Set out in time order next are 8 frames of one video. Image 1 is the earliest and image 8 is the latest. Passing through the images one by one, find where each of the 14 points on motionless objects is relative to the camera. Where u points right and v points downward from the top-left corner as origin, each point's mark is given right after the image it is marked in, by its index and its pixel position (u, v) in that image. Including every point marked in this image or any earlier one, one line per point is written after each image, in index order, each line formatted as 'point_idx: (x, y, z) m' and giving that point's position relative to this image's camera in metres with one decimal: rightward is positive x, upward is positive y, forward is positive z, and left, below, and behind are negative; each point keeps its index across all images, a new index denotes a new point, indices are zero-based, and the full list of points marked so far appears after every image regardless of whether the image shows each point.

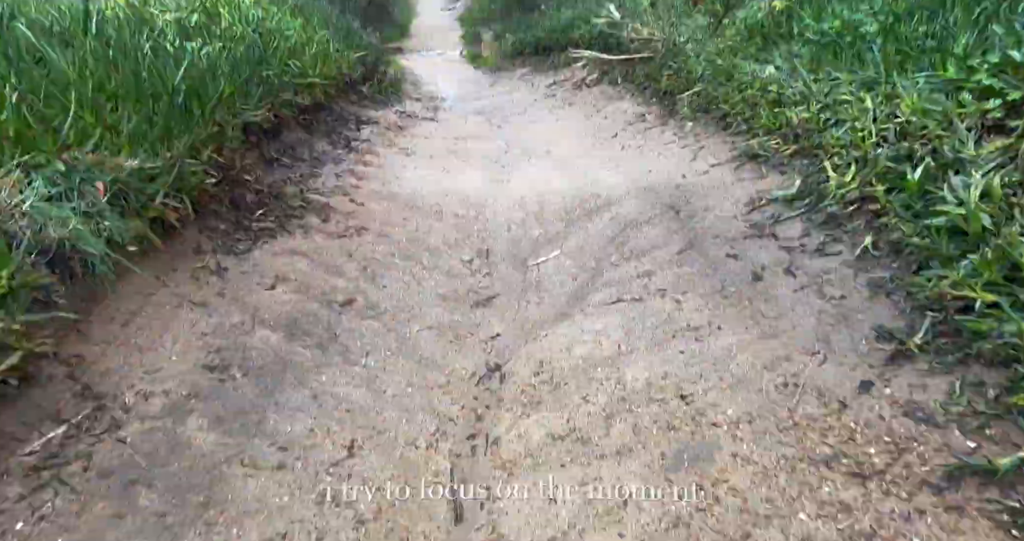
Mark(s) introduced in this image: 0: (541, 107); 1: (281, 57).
0: (+0.2, +1.3, +5.1) m
1: (-1.1, +1.0, +3.0) m
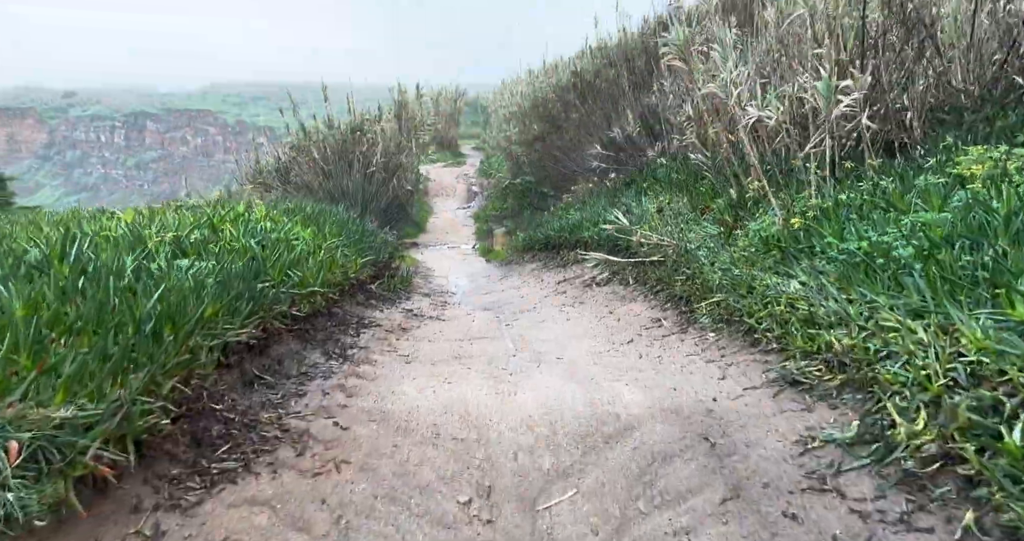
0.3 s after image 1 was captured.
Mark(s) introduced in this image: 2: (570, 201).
0: (+0.3, -0.3, +4.9) m
1: (-1.0, 0.0, +2.9) m
2: (+0.8, +1.0, +9.1) m
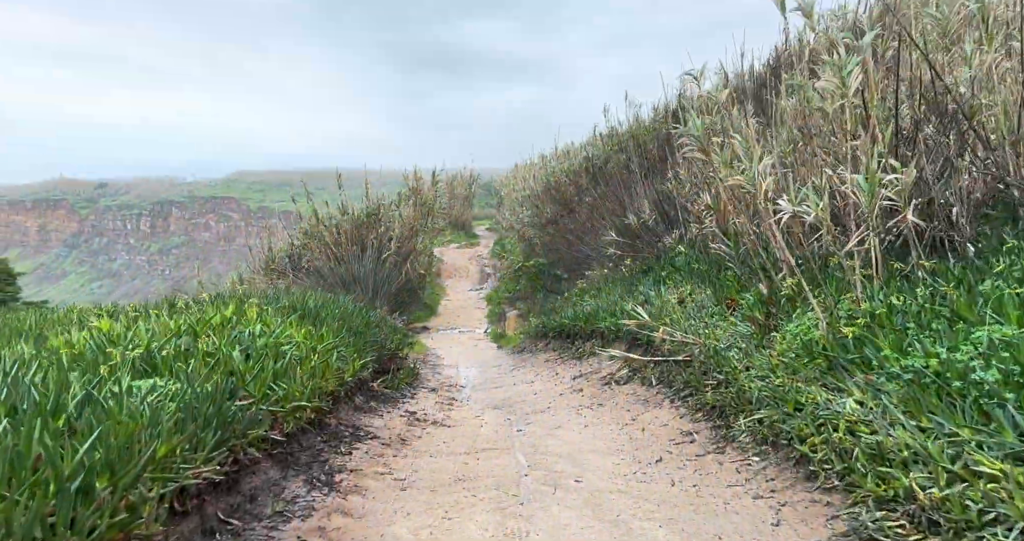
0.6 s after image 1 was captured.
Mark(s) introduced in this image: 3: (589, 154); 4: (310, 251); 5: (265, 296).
0: (+0.4, -0.9, +4.5) m
1: (-1.0, -0.4, +2.6) m
2: (+1.0, -0.2, +8.8) m
3: (+1.9, +2.8, +16.0) m
4: (-3.7, +0.4, +12.4) m
5: (-2.2, -0.2, +5.8) m
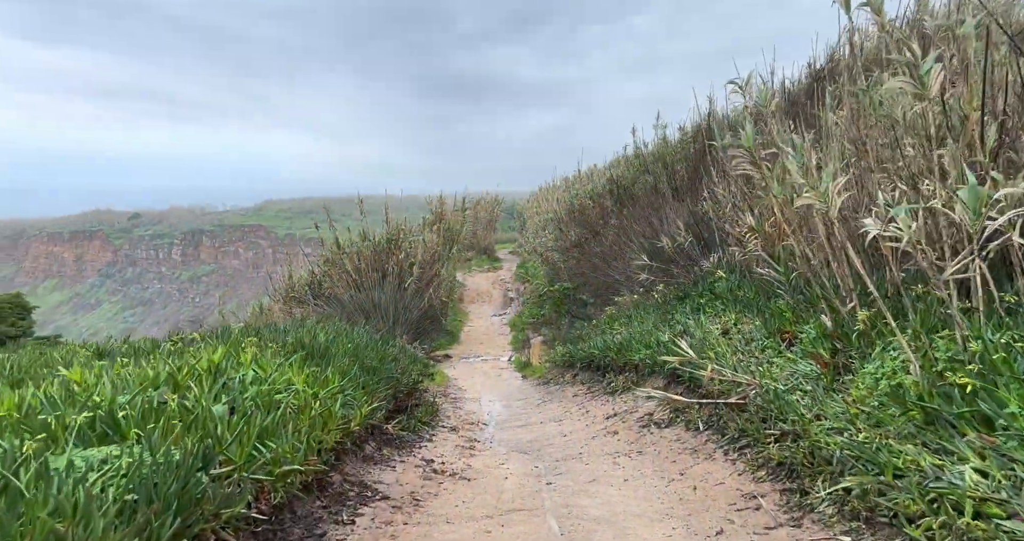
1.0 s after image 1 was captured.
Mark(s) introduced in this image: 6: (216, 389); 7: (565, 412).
0: (+0.5, -1.1, +4.1) m
1: (-0.9, -0.6, +2.2) m
2: (+1.3, -0.6, +8.4) m
3: (+2.4, +2.2, +15.6) m
4: (-3.3, -0.1, +12.1) m
5: (-1.9, -0.5, +5.4) m
6: (-1.1, -0.4, +2.5) m
7: (+0.5, -1.2, +5.8) m
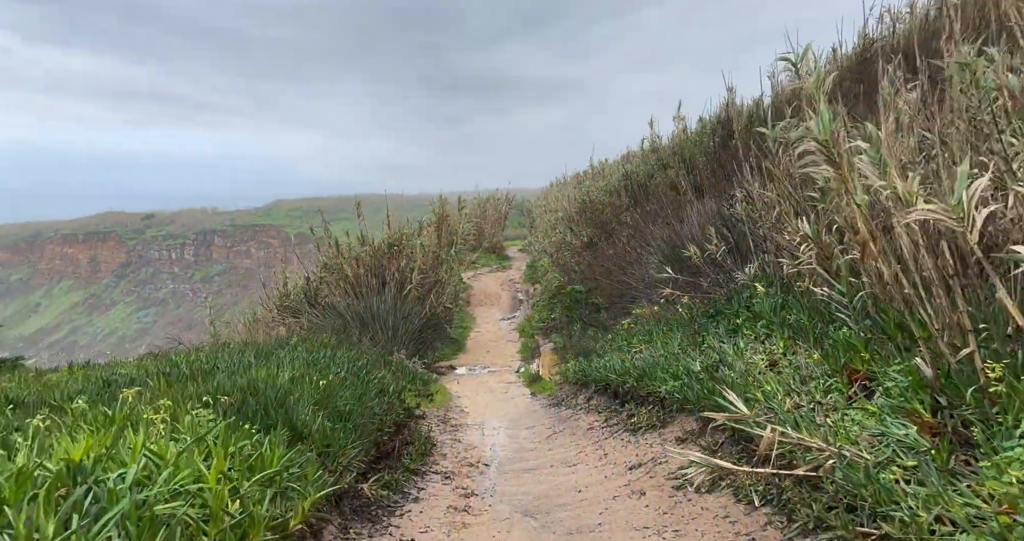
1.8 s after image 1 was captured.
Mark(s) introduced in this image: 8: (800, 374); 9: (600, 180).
0: (+0.6, -1.3, +3.2) m
1: (-0.9, -0.7, +1.4) m
2: (+1.4, -0.6, +7.5) m
3: (+2.6, +2.2, +14.7) m
4: (-3.2, -0.3, +11.3) m
5: (-1.9, -0.6, +4.6) m
6: (-1.1, -0.6, +1.7) m
7: (+0.5, -1.4, +5.0) m
8: (+1.6, -0.6, +3.8) m
9: (+2.3, +2.4, +17.6) m
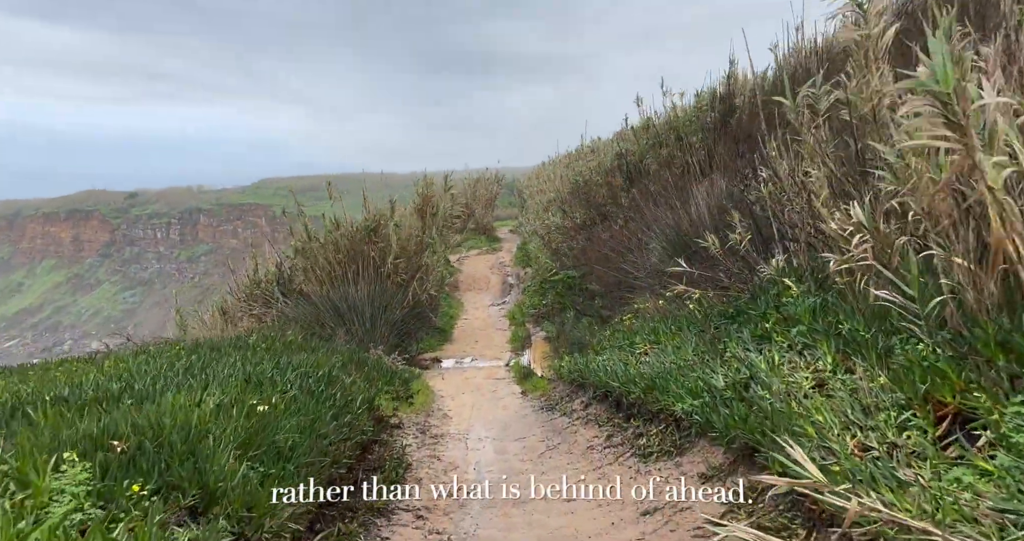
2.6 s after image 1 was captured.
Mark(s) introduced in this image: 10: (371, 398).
0: (+0.5, -1.3, +2.4) m
1: (-0.9, -0.8, +0.6) m
2: (+1.2, -0.5, +6.7) m
3: (+2.3, +2.5, +13.8) m
4: (-3.4, 0.0, +10.4) m
5: (-2.0, -0.6, +3.8) m
6: (-1.2, -0.7, +0.9) m
7: (+0.4, -1.3, +4.2) m
8: (+1.6, -0.6, +3.0) m
9: (+2.0, +2.8, +16.7) m
10: (-1.3, -1.1, +6.1) m
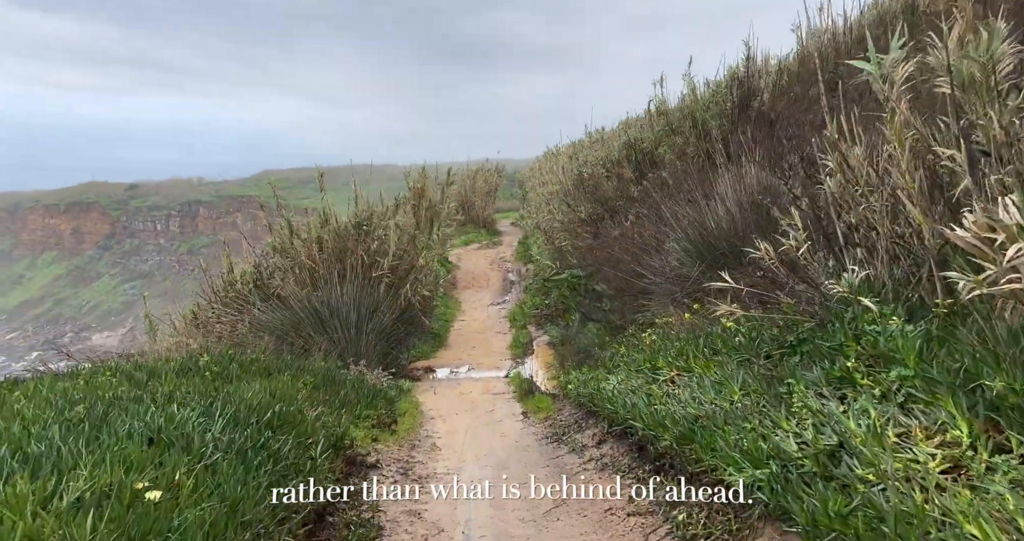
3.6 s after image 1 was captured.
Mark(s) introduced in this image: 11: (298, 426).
0: (+0.5, -1.4, +1.4) m
1: (-0.9, -0.9, -0.4) m
2: (+1.2, -0.6, +5.7) m
3: (+2.3, +2.5, +12.8) m
4: (-3.4, -0.1, +9.4) m
5: (-2.0, -0.7, +2.8) m
6: (-1.2, -0.8, -0.1) m
7: (+0.4, -1.4, +3.2) m
8: (+1.5, -0.7, +2.0) m
9: (+2.0, +2.9, +15.6) m
10: (-1.3, -1.2, +5.1) m
11: (-1.4, -1.0, +4.2) m
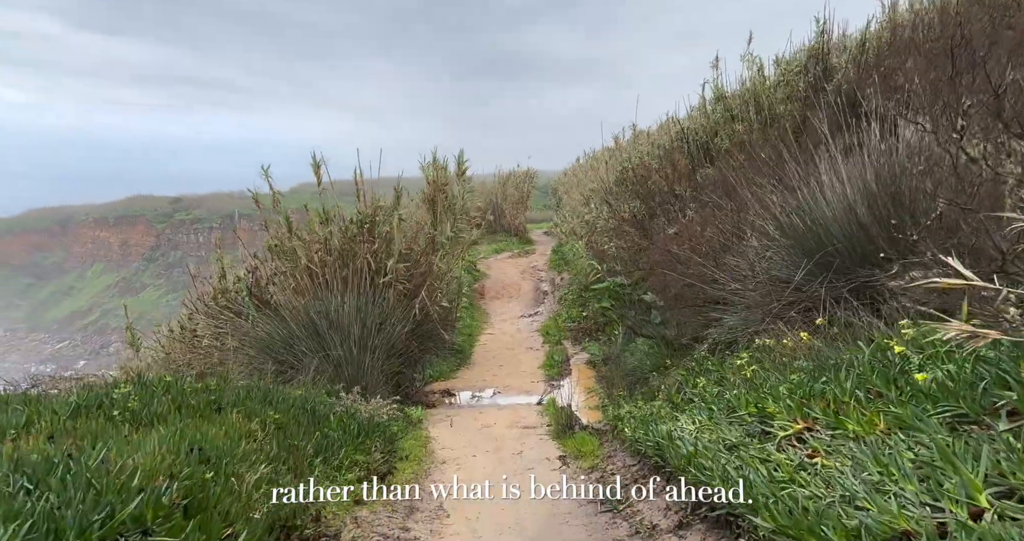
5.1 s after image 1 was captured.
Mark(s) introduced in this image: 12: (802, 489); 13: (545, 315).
0: (+0.5, -1.3, -0.3) m
1: (-1.0, -0.8, -2.1) m
2: (+1.4, -0.6, +4.0) m
3: (+2.9, +2.4, +11.0) m
4: (-3.0, -0.1, +7.9) m
5: (-1.9, -0.6, +1.2) m
6: (-1.3, -0.7, -1.8) m
7: (+0.5, -1.4, +1.5) m
8: (+1.6, -0.6, +0.2) m
9: (+2.7, +2.7, +13.9) m
10: (-1.1, -1.2, +3.4) m
11: (-1.2, -0.9, +2.6) m
12: (+1.1, -0.8, +2.5) m
13: (+0.6, -0.9, +12.9) m
